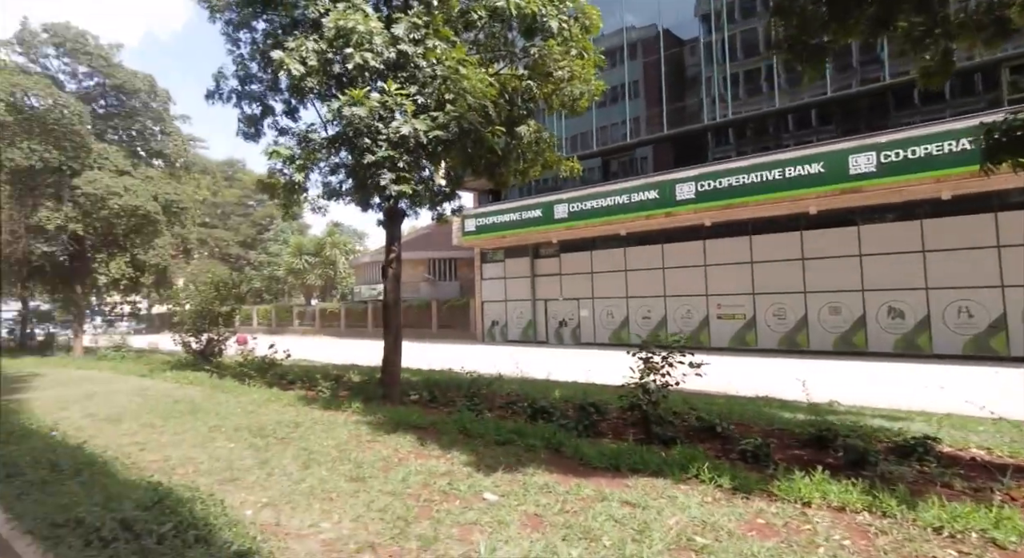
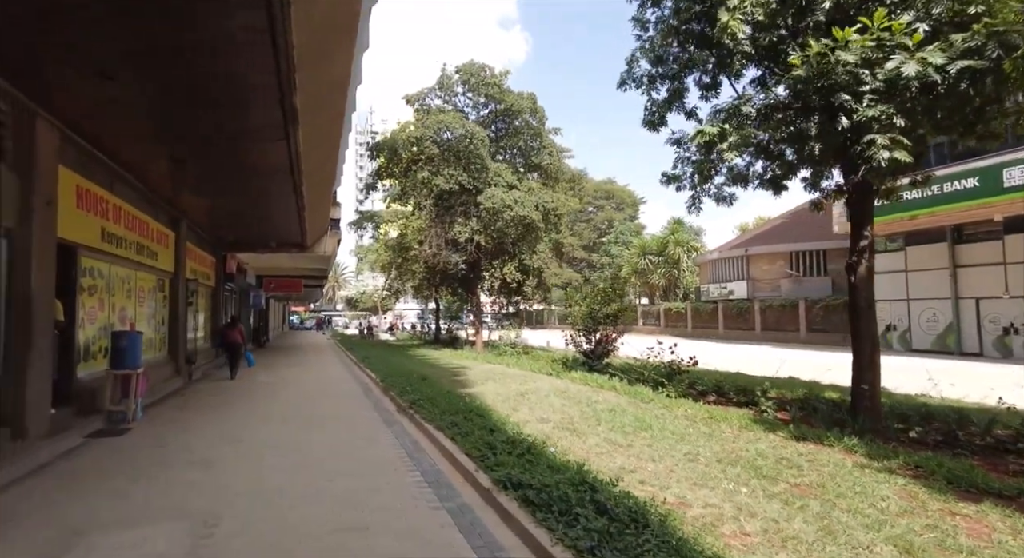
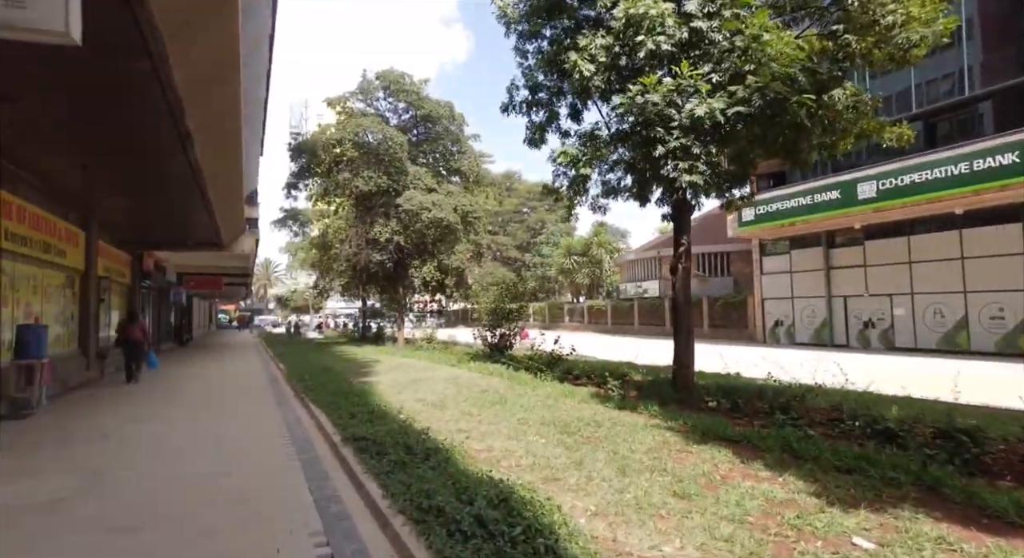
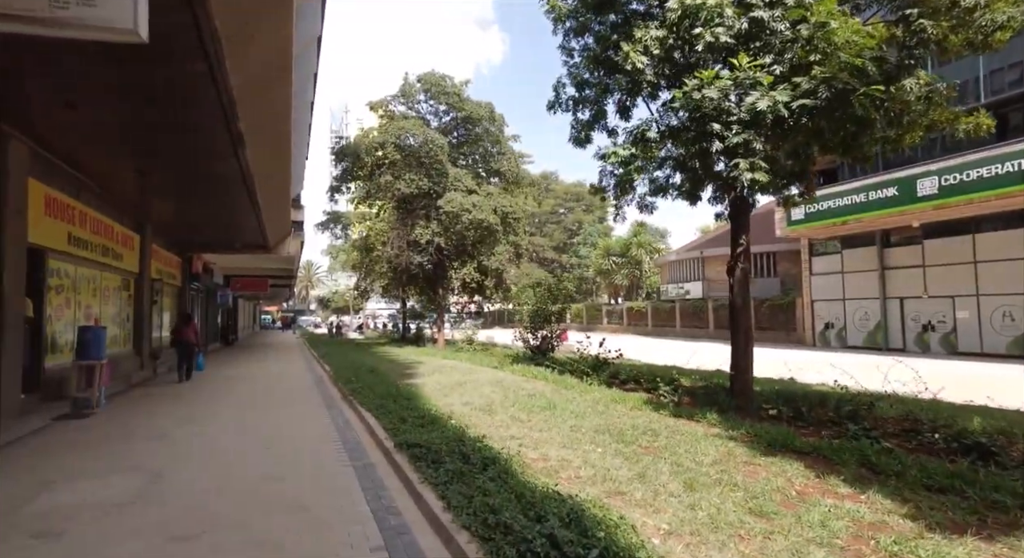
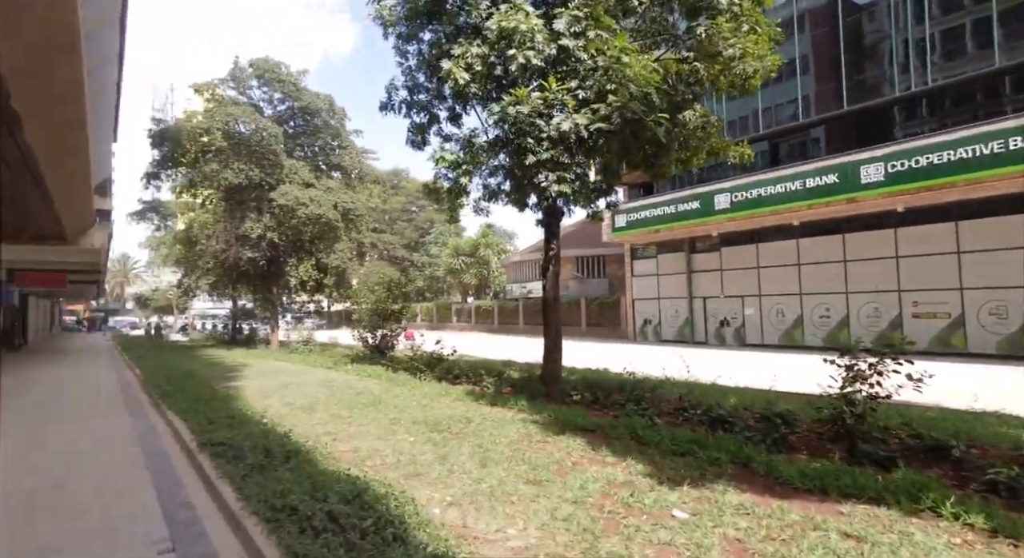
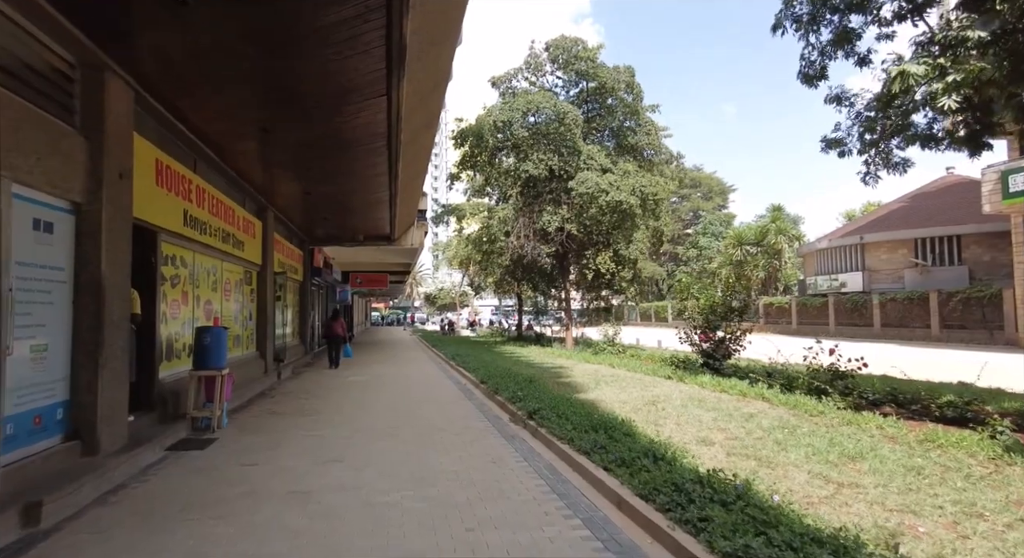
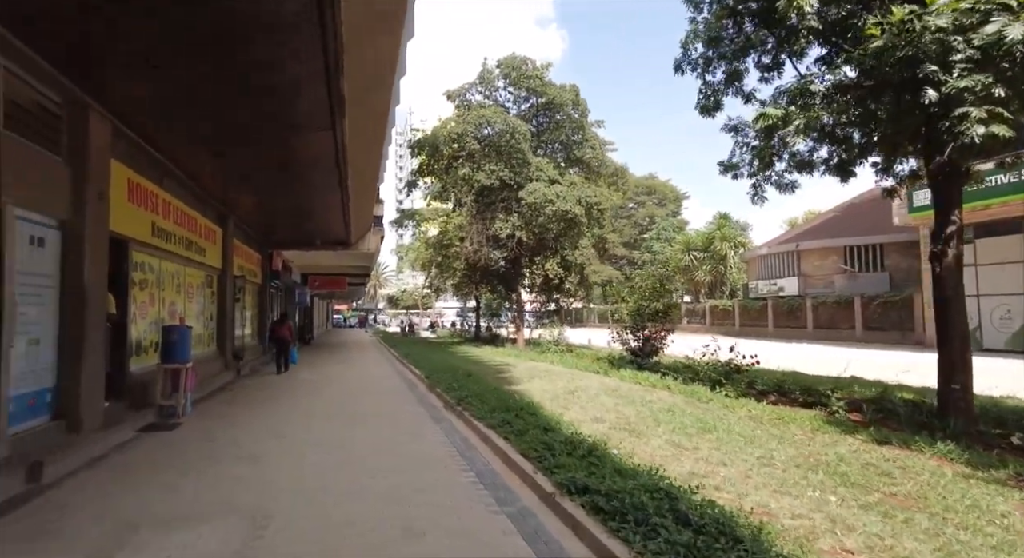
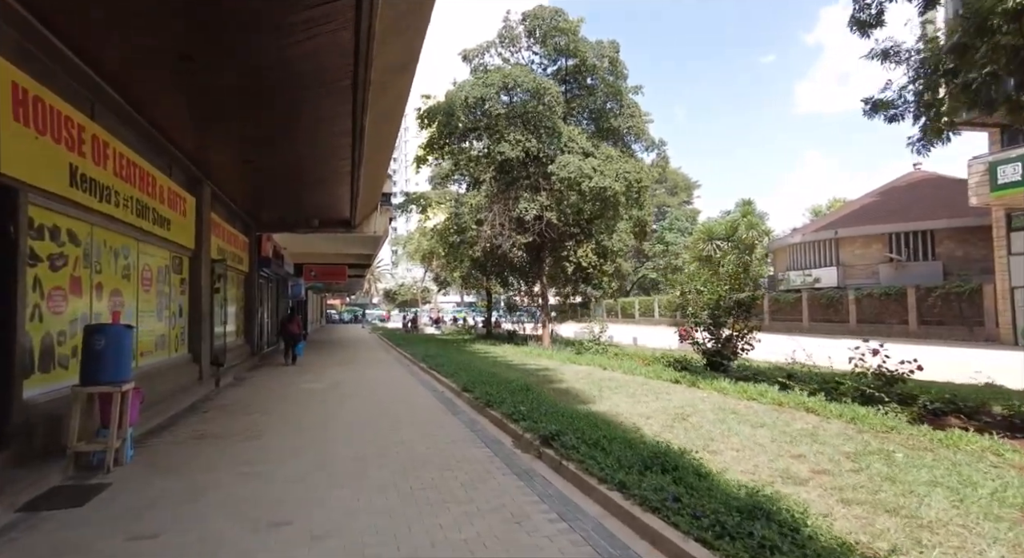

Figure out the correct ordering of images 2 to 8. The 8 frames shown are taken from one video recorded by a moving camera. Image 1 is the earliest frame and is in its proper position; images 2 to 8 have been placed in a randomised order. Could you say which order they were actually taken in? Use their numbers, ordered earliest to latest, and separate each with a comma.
5, 3, 4, 2, 7, 6, 8
